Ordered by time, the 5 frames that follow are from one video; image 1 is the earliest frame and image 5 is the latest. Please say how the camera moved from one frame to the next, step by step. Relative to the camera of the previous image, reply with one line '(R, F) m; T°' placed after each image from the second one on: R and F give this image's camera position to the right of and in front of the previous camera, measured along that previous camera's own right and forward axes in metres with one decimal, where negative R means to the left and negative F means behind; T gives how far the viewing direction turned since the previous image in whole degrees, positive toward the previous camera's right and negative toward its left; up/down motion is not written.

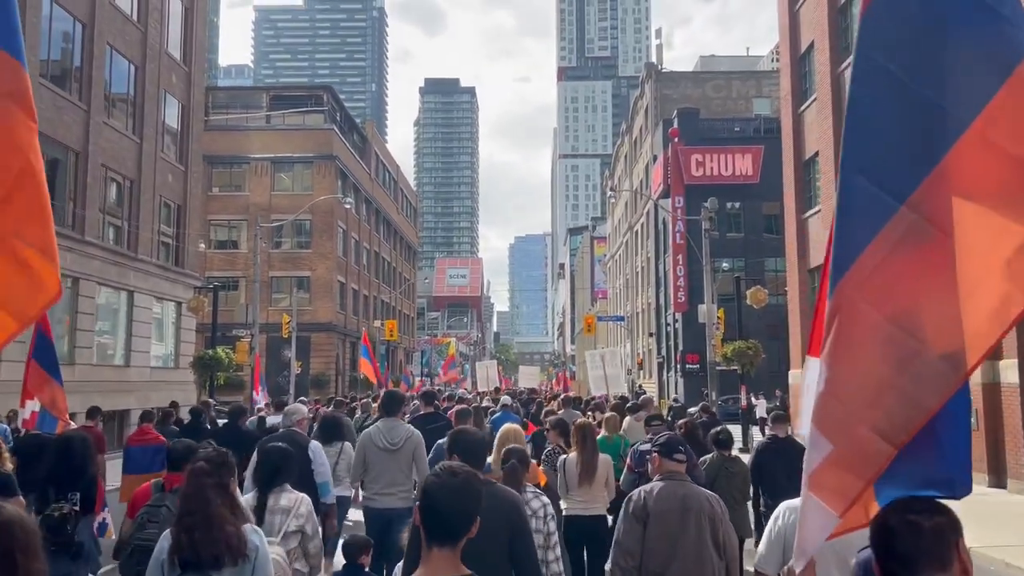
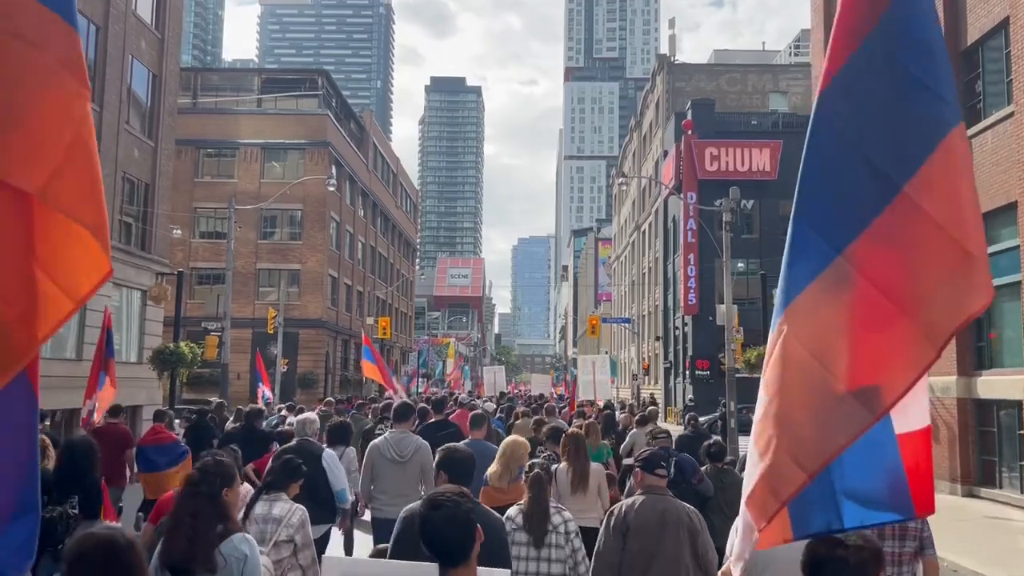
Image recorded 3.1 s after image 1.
(+0.1, +2.9) m; 0°
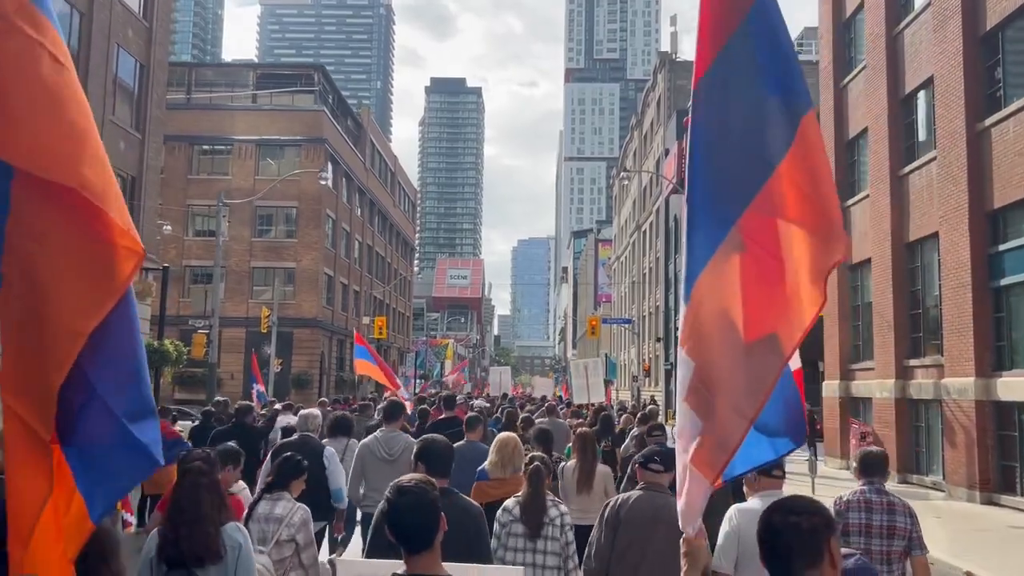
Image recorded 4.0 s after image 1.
(+0.1, +0.9) m; 0°
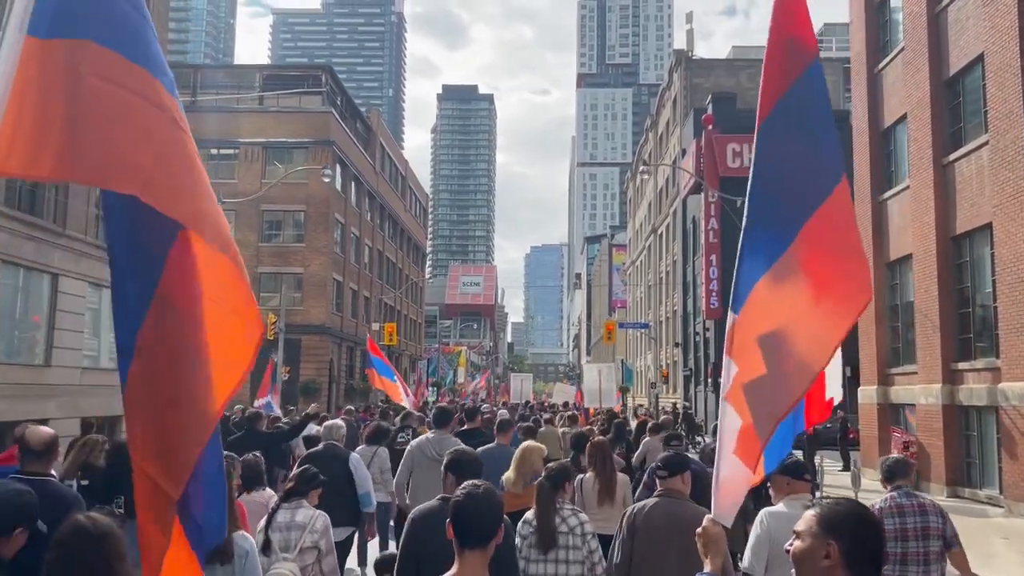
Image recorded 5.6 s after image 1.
(0.0, +1.4) m; -1°
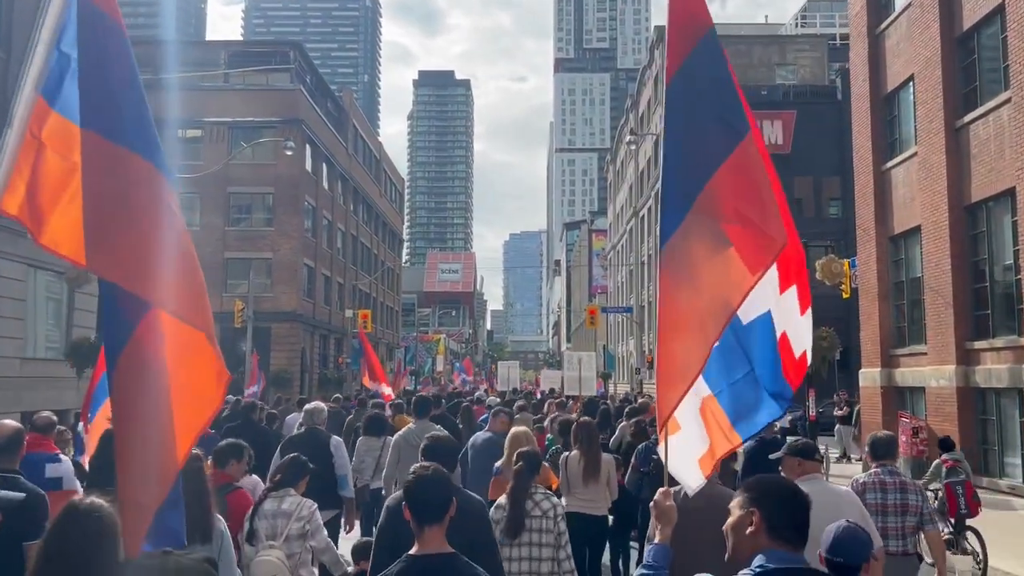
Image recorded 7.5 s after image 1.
(0.0, +1.7) m; +1°
